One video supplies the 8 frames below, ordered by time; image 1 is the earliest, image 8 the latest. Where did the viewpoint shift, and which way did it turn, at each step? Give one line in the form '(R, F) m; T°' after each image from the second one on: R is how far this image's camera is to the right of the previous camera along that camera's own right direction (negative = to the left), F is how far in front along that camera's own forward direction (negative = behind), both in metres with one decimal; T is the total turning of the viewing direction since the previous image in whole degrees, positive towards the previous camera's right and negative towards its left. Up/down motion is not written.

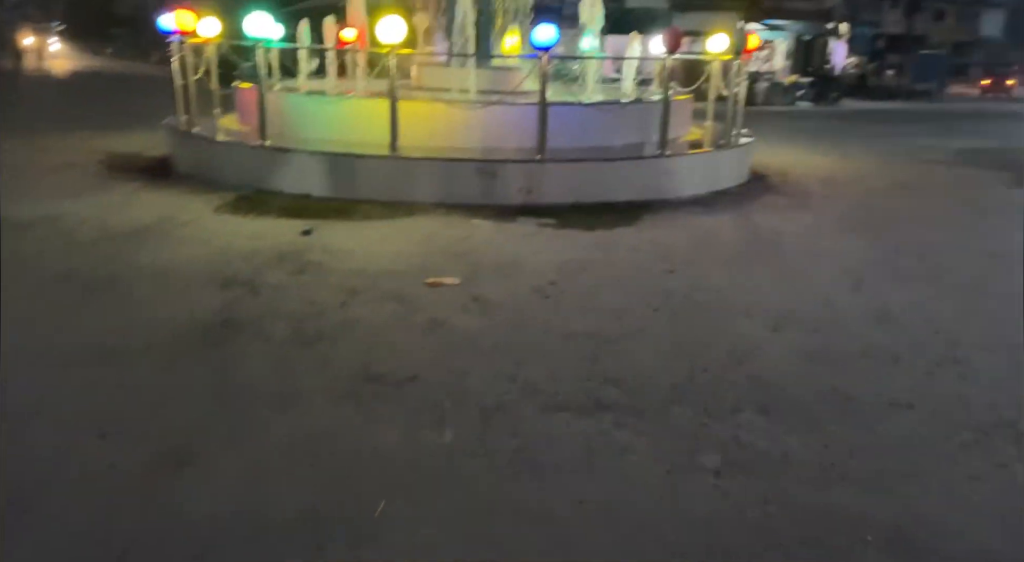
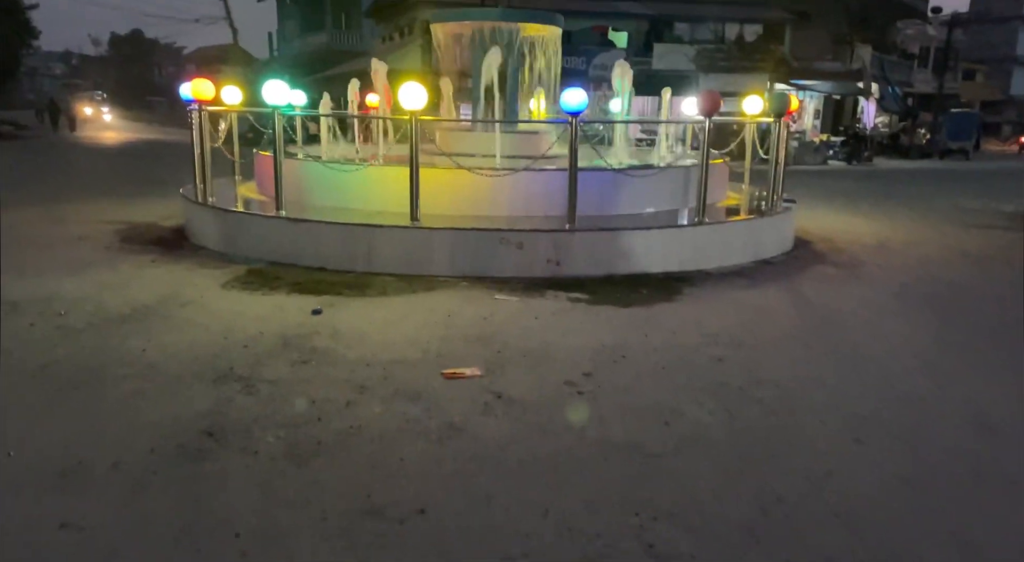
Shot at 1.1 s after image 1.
(0.0, +0.5) m; -2°
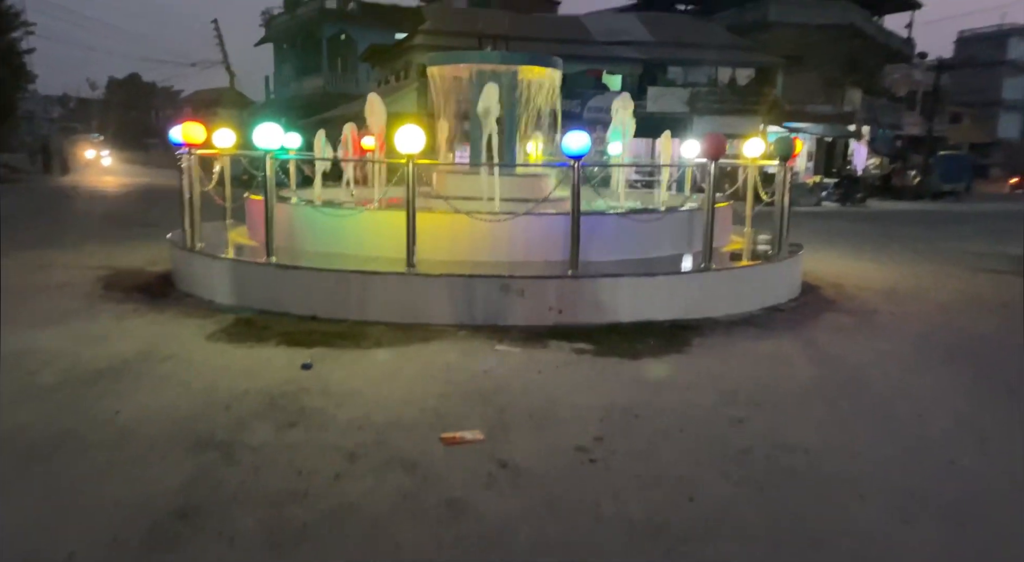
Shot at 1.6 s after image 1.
(-0.1, +0.3) m; 0°
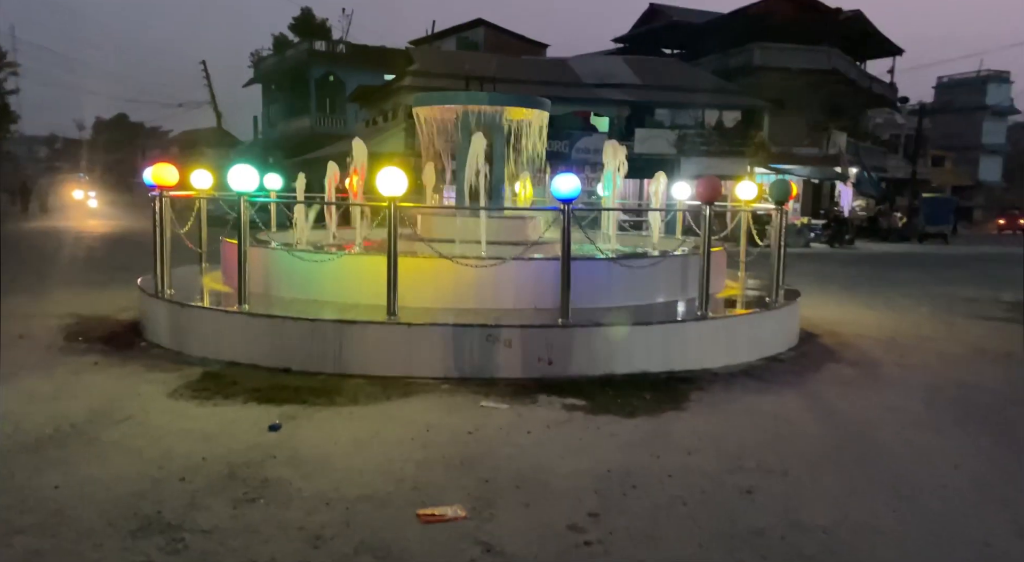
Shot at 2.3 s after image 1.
(0.0, +0.4) m; +1°
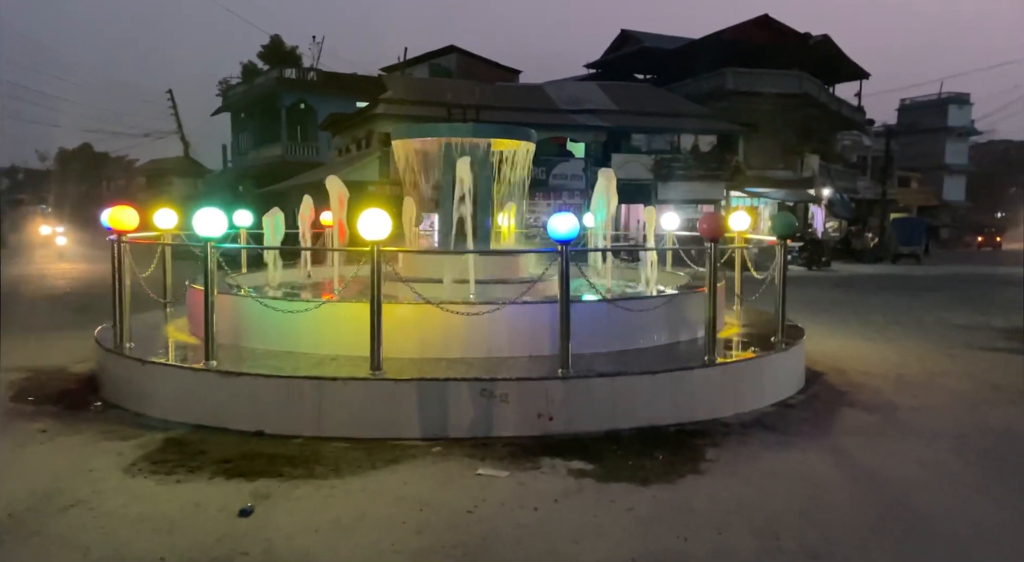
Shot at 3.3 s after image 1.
(-0.2, +0.5) m; +2°
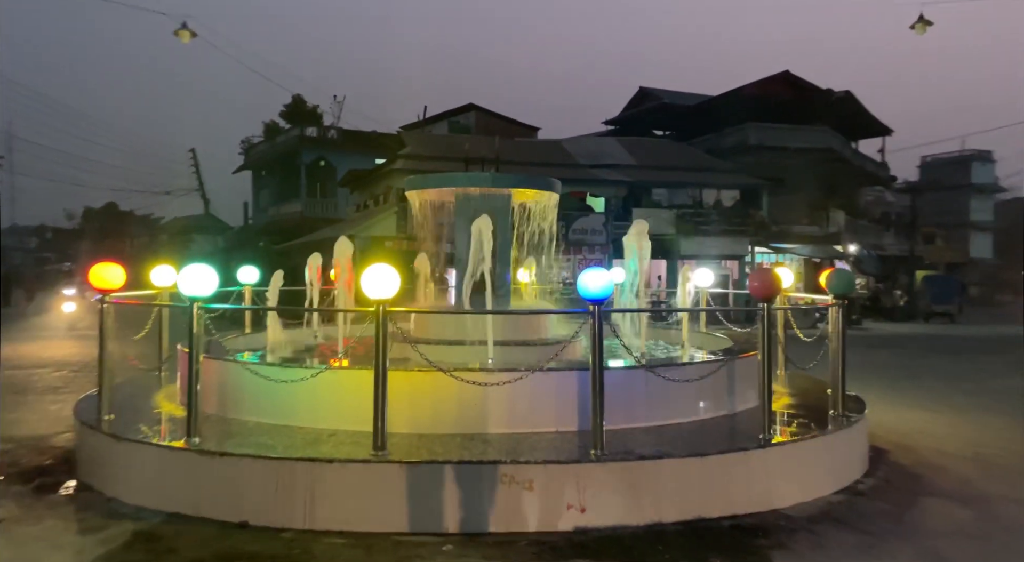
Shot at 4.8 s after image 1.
(-0.1, +0.8) m; -1°
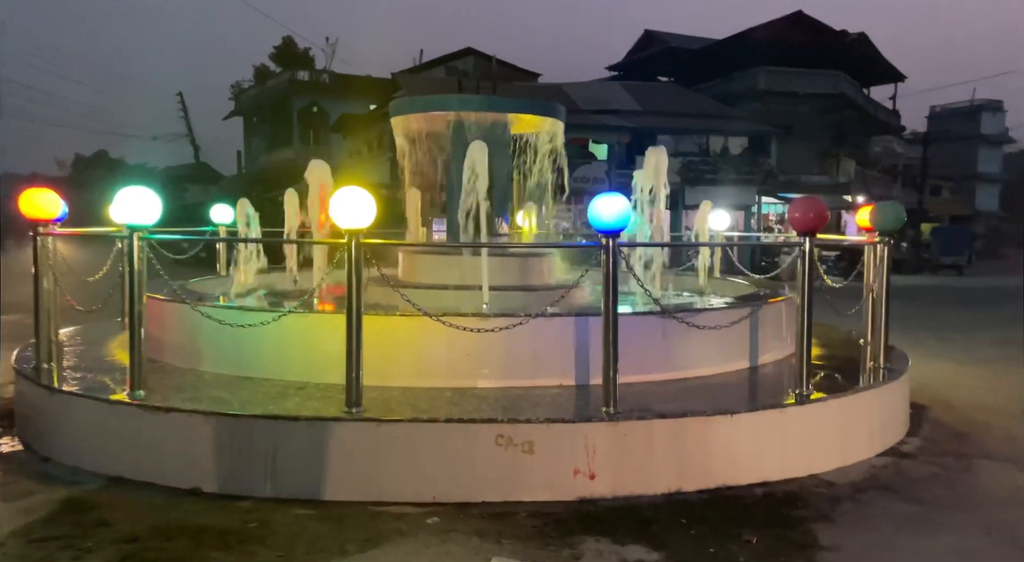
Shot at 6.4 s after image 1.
(0.0, +0.8) m; 0°
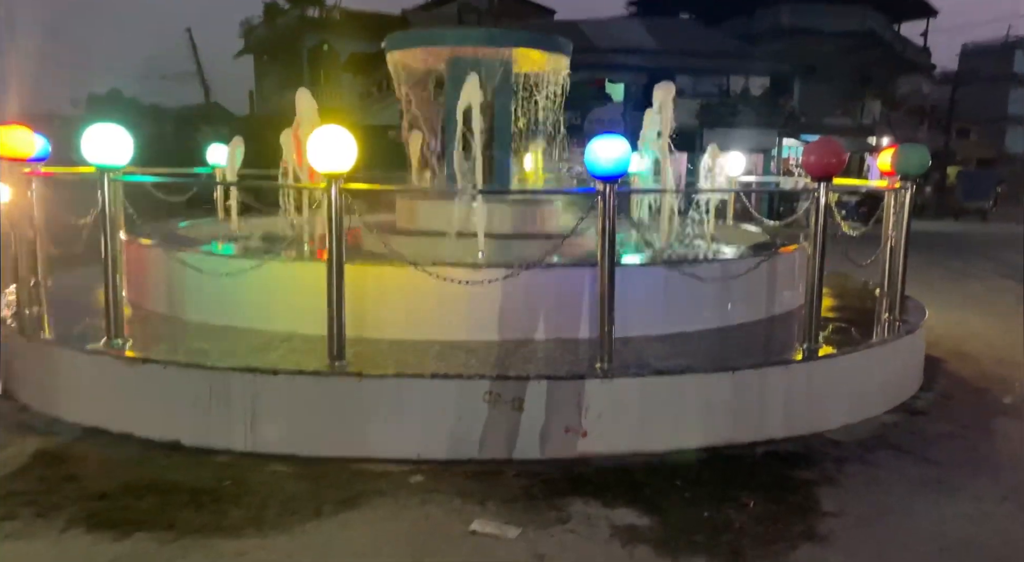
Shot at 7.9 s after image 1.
(+0.1, +0.3) m; -1°
